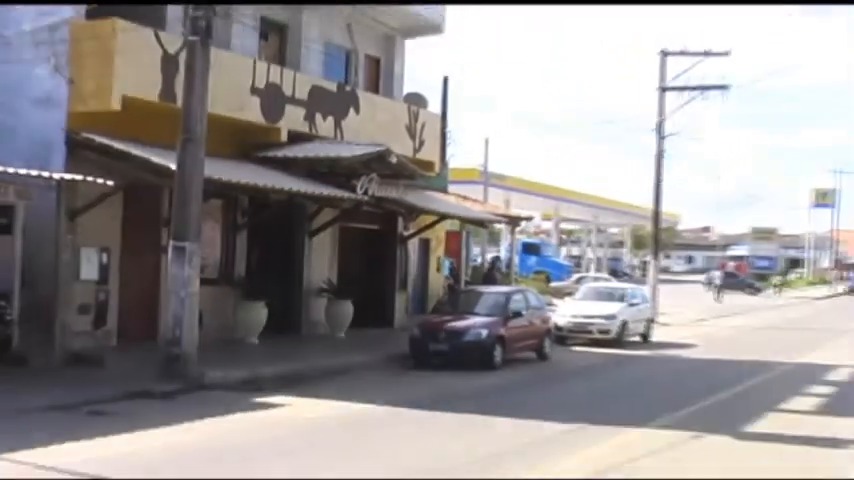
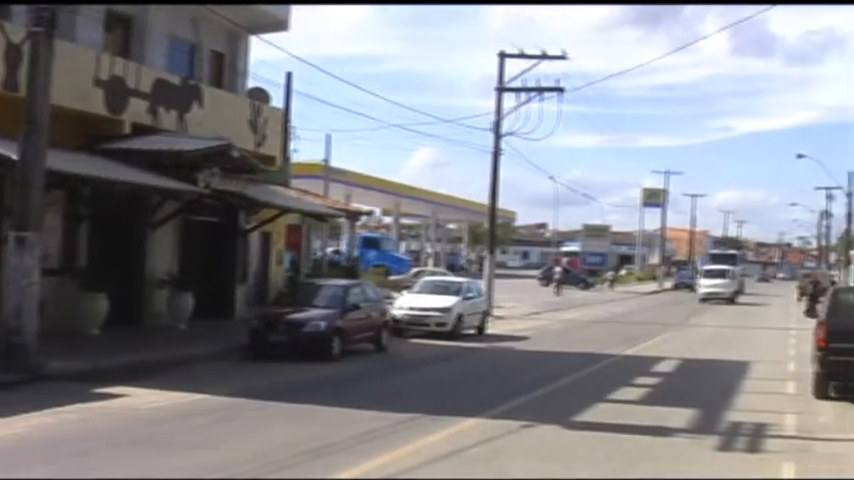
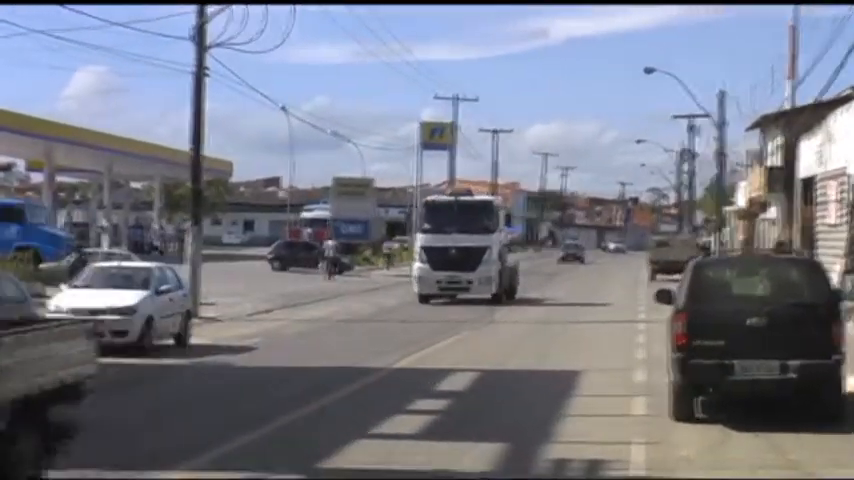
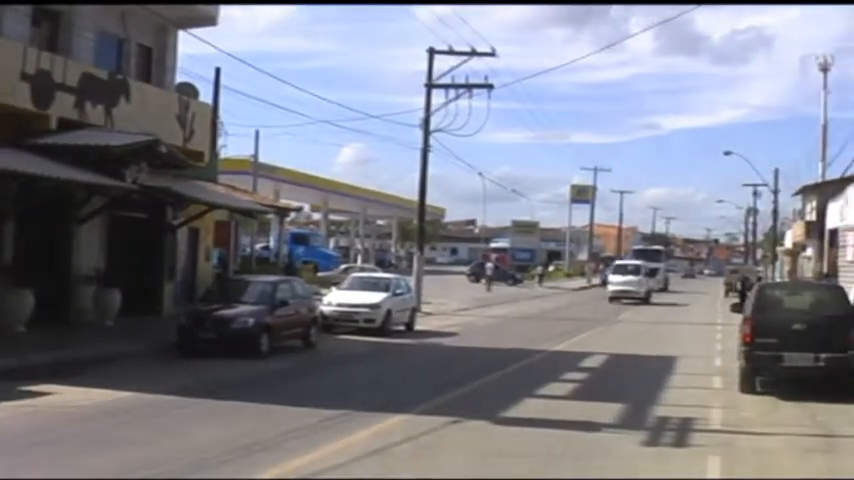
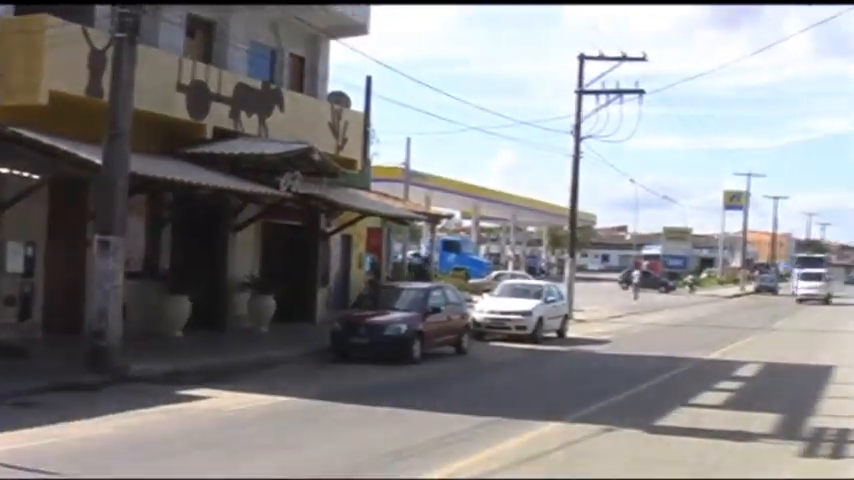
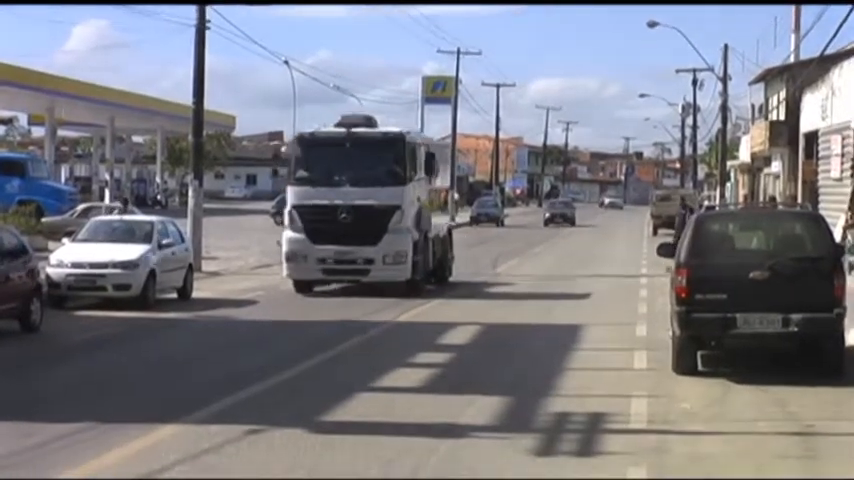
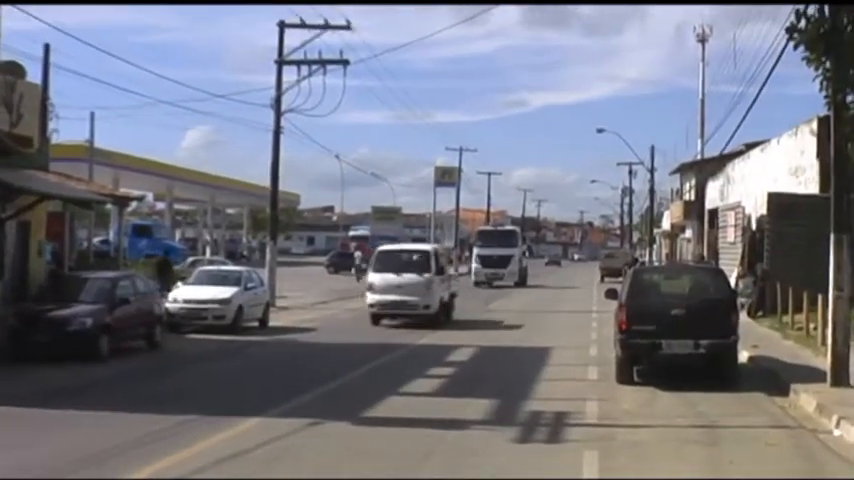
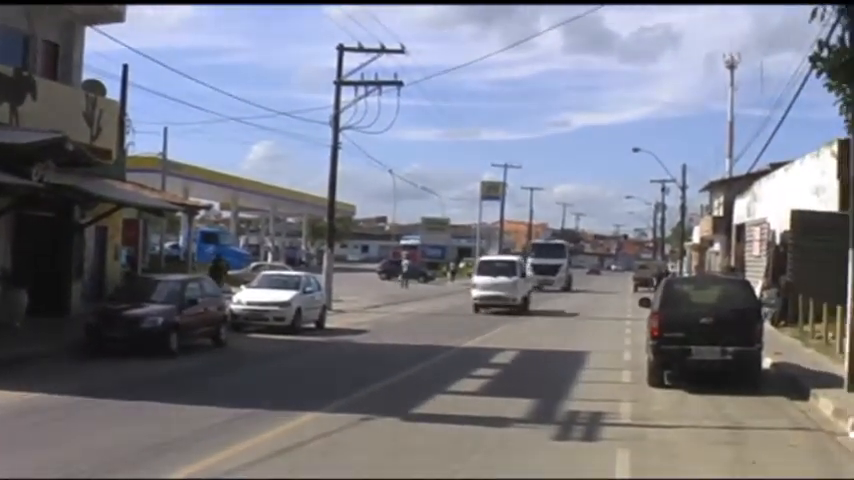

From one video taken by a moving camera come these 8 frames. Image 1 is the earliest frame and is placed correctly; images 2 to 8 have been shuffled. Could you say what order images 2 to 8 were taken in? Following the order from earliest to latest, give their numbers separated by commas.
5, 2, 4, 8, 7, 3, 6
